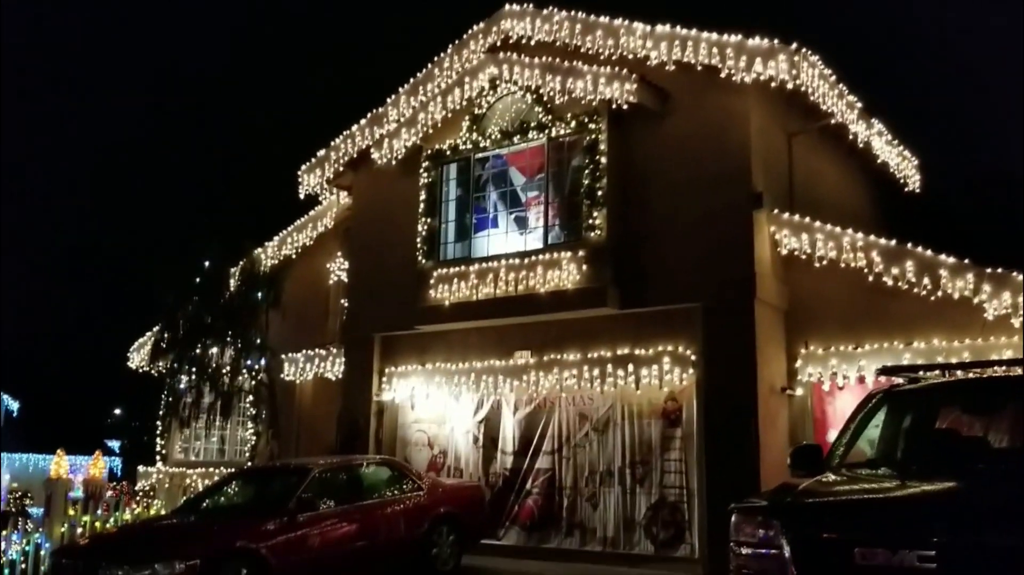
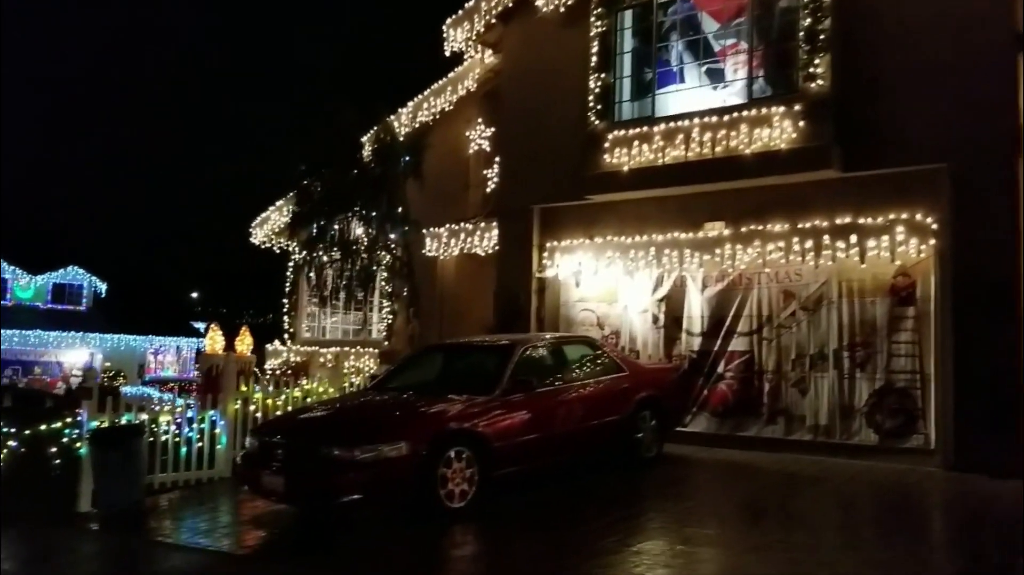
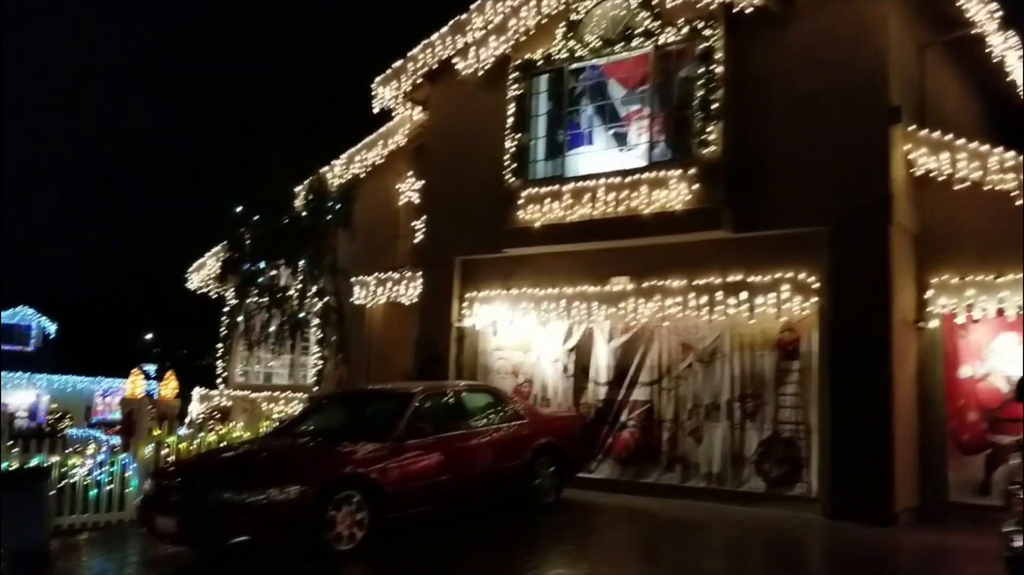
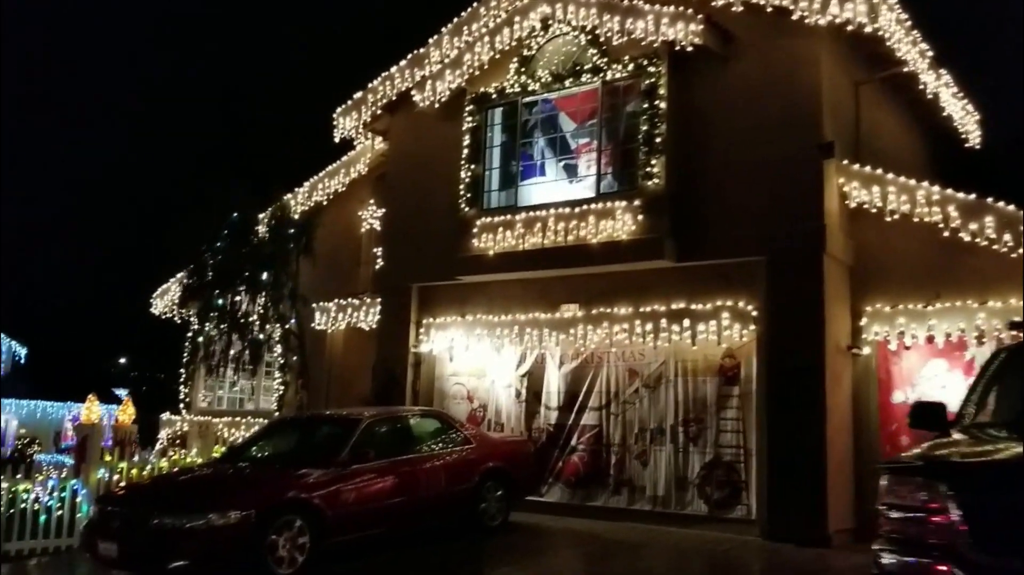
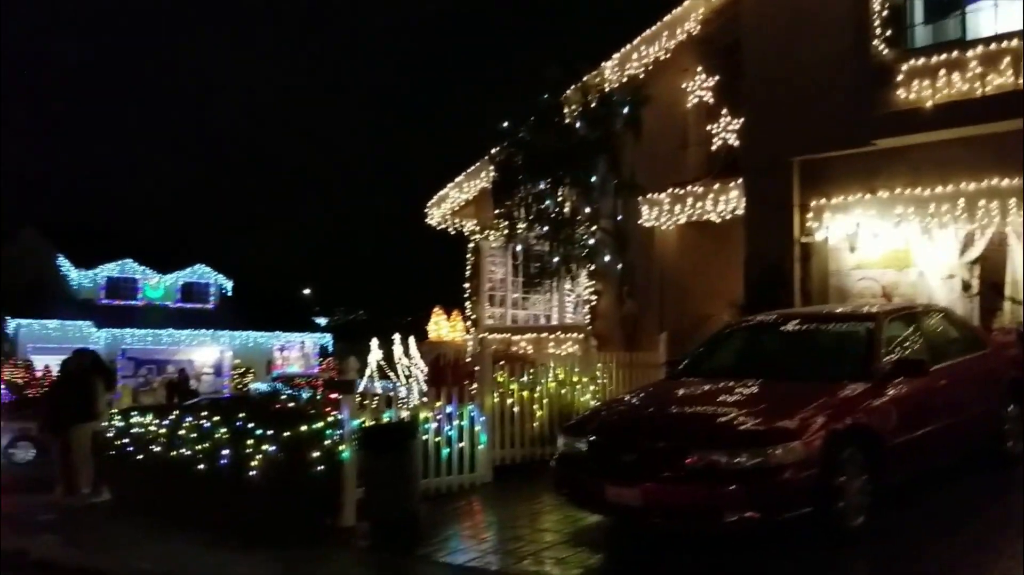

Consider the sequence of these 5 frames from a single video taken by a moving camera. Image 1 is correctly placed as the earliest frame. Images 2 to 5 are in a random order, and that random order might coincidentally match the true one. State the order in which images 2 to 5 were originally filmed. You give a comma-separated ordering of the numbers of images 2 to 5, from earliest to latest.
4, 3, 2, 5
